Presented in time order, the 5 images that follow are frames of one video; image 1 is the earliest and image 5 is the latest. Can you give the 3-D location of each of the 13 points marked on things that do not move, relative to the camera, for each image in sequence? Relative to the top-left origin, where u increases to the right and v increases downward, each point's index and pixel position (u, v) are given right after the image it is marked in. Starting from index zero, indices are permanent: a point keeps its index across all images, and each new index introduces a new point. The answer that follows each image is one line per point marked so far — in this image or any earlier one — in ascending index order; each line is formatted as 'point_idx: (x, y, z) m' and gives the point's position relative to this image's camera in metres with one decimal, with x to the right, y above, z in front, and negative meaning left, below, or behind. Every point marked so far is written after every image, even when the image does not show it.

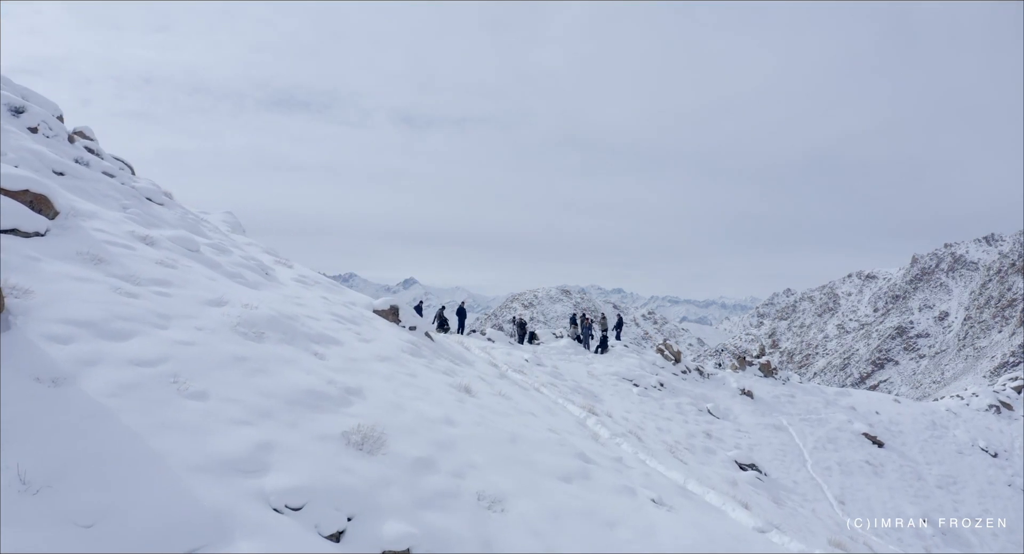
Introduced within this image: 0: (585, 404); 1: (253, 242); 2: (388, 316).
0: (+2.6, -4.5, +18.1) m
1: (-7.6, +1.0, +15.1) m
2: (-3.2, -1.0, +13.2) m
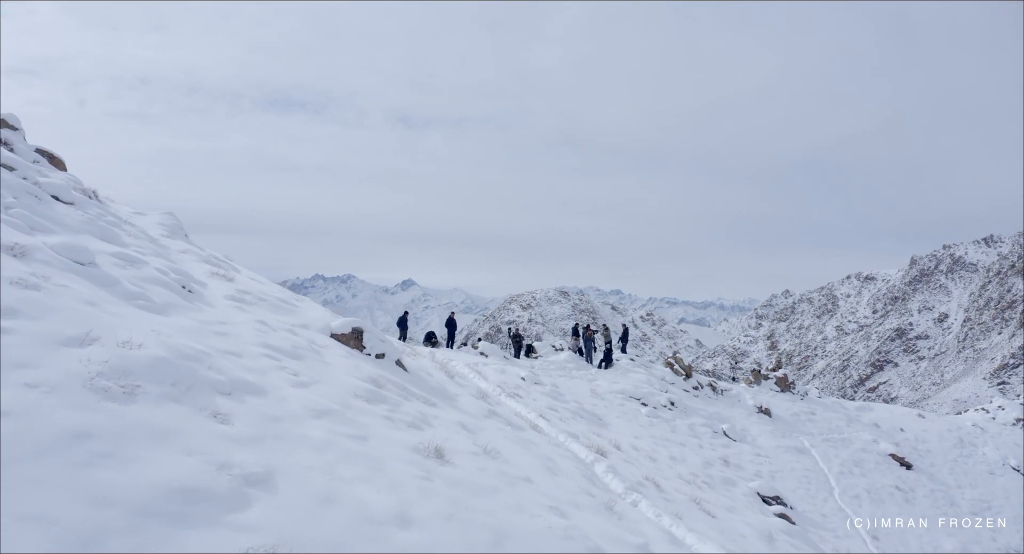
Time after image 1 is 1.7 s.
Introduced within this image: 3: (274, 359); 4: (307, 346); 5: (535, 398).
0: (+2.4, -4.8, +15.6) m
1: (-7.8, +0.7, +12.6) m
2: (-3.3, -1.3, +10.6) m
3: (-3.7, -1.3, +8.0) m
4: (-3.6, -1.3, +9.1) m
5: (+0.9, -4.3, +18.6) m
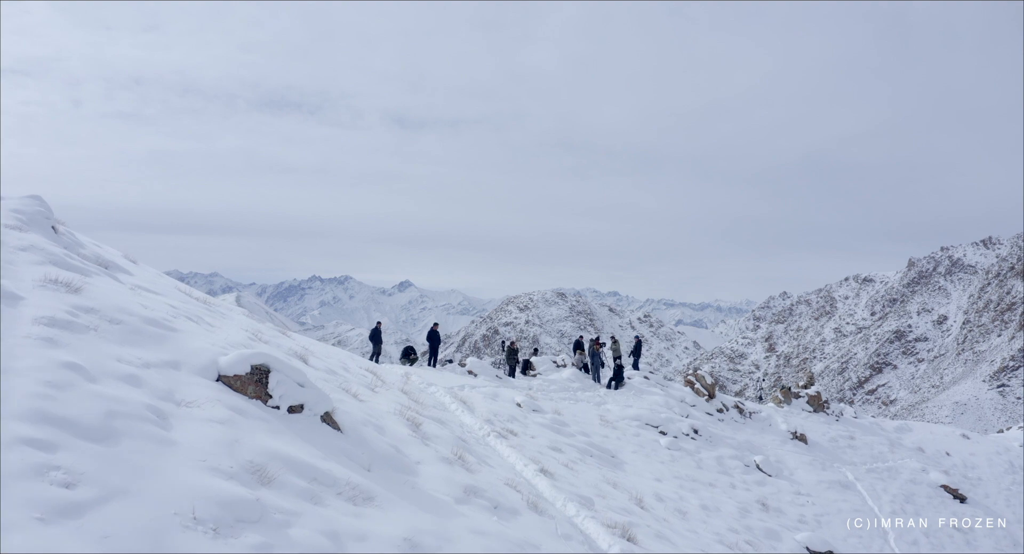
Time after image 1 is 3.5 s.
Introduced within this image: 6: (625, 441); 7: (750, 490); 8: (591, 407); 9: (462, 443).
0: (+2.2, -5.0, +11.8) m
1: (-8.0, +0.5, +8.8) m
2: (-3.5, -1.5, +6.9) m
3: (-3.8, -1.4, +4.3) m
4: (-3.7, -1.4, +5.4) m
5: (+0.6, -4.5, +14.9) m
6: (+3.9, -5.6, +17.8) m
7: (+8.4, -7.5, +18.3) m
8: (+3.1, -5.0, +20.0) m
9: (-1.0, -3.2, +10.1) m
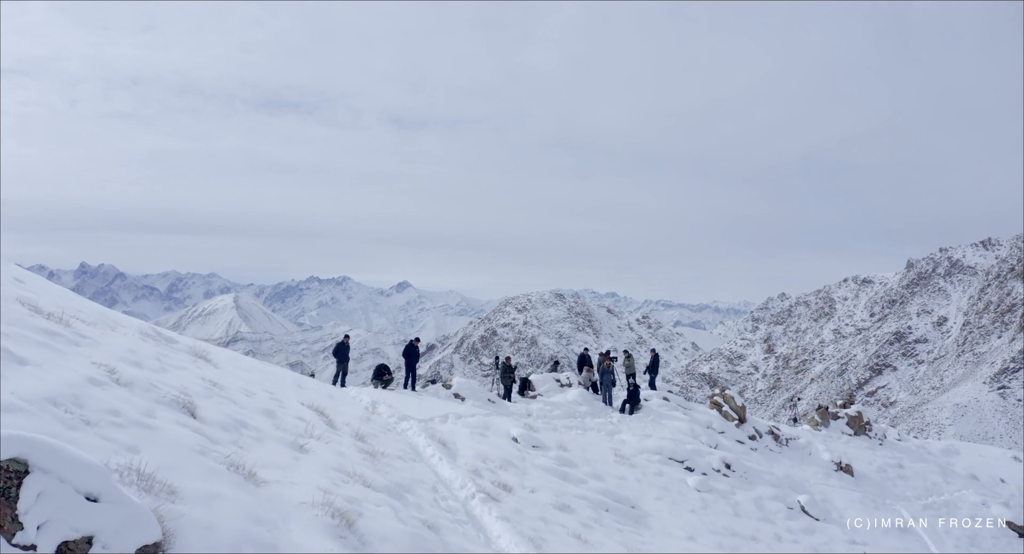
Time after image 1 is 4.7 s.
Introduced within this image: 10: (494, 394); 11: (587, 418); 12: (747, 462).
0: (+2.1, -5.1, +8.4) m
1: (-8.1, +0.4, +5.3) m
2: (-3.6, -1.6, +3.4) m
3: (-3.9, -1.5, +0.8) m
4: (-3.9, -1.5, +1.9) m
5: (+0.5, -4.6, +11.5) m
6: (+3.8, -5.8, +14.4) m
7: (+8.3, -7.6, +14.9) m
8: (+2.9, -5.1, +16.6) m
9: (-1.2, -3.3, +6.7) m
10: (-0.6, -4.1, +18.1) m
11: (+2.5, -4.8, +17.6) m
12: (+8.1, -6.3, +17.8) m
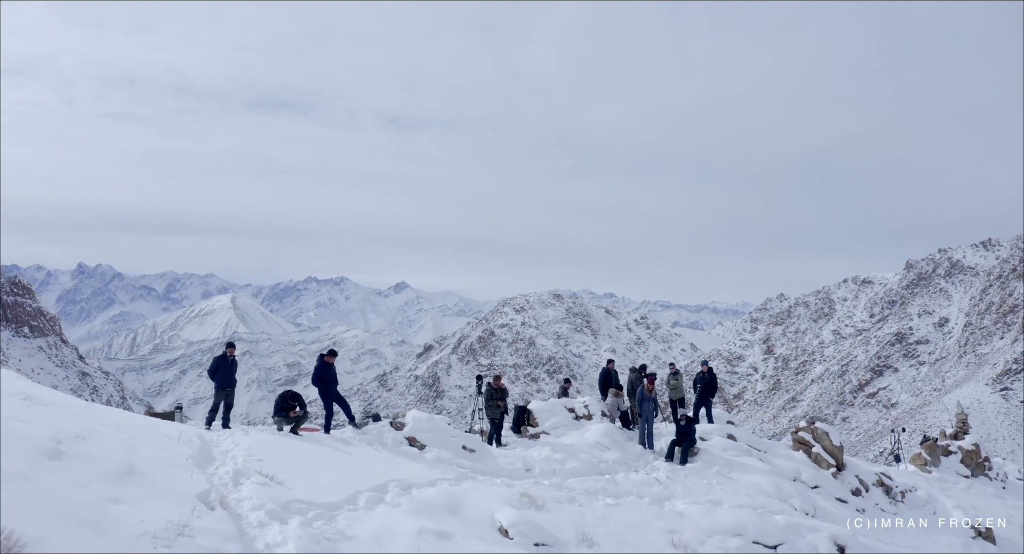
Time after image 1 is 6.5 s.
0: (+1.9, -4.6, +2.2) m
1: (-8.3, +1.0, -0.9) m
2: (-3.8, -1.0, -2.8) m
3: (-4.1, -1.0, -5.4) m
4: (-4.0, -0.9, -4.3) m
5: (+0.3, -4.1, +5.3) m
6: (+3.6, -5.2, +8.2) m
7: (+8.1, -7.1, +8.8) m
8: (+2.7, -4.5, +10.4) m
9: (-1.3, -2.8, +0.5) m
10: (-0.8, -3.6, +11.9) m
11: (+2.3, -4.3, +11.4) m
12: (+7.8, -5.8, +11.6) m
